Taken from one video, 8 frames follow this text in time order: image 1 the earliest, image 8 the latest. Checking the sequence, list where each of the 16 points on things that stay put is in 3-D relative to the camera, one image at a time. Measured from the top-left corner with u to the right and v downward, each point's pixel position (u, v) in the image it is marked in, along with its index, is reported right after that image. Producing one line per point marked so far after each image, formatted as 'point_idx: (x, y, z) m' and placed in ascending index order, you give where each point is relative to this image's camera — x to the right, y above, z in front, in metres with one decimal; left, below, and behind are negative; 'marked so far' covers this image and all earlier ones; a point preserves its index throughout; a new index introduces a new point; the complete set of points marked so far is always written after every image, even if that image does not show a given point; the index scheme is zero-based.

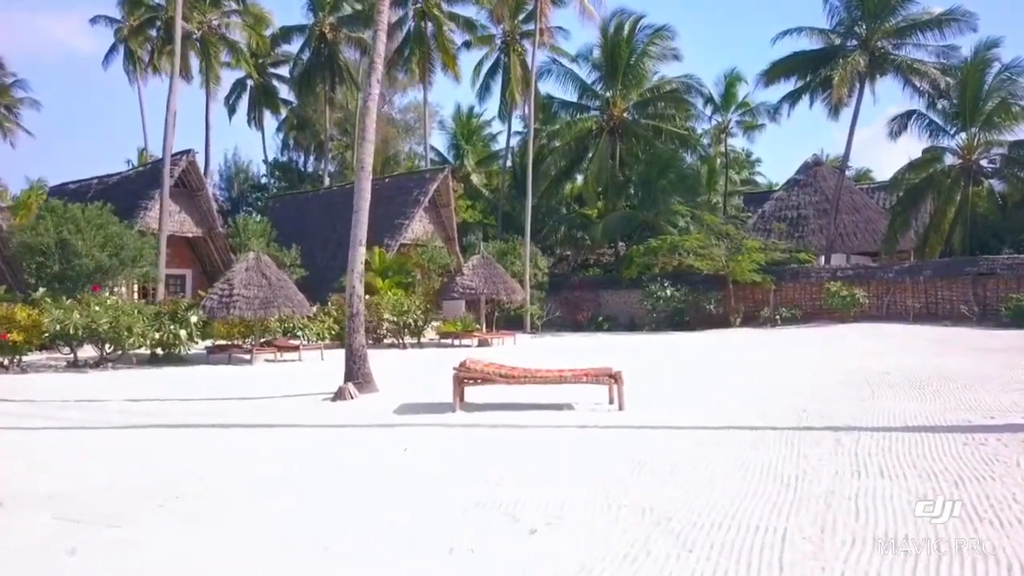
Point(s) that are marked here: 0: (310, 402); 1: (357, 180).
0: (-2.1, -1.2, +8.3) m
1: (-1.8, +1.3, +9.2) m
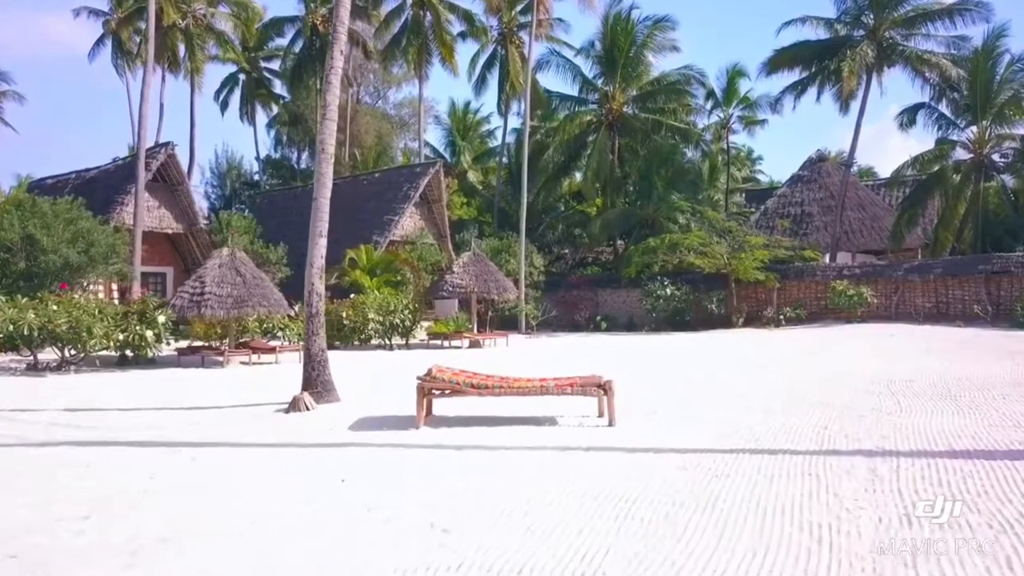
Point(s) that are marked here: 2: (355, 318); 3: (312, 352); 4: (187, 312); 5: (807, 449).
0: (-2.3, -1.1, +7.4) m
1: (-2.0, +1.3, +8.3) m
2: (-3.7, -0.7, +19.2) m
3: (-2.1, -0.7, +8.3) m
4: (-5.9, -0.5, +15.0) m
5: (+1.8, -1.0, +4.9) m
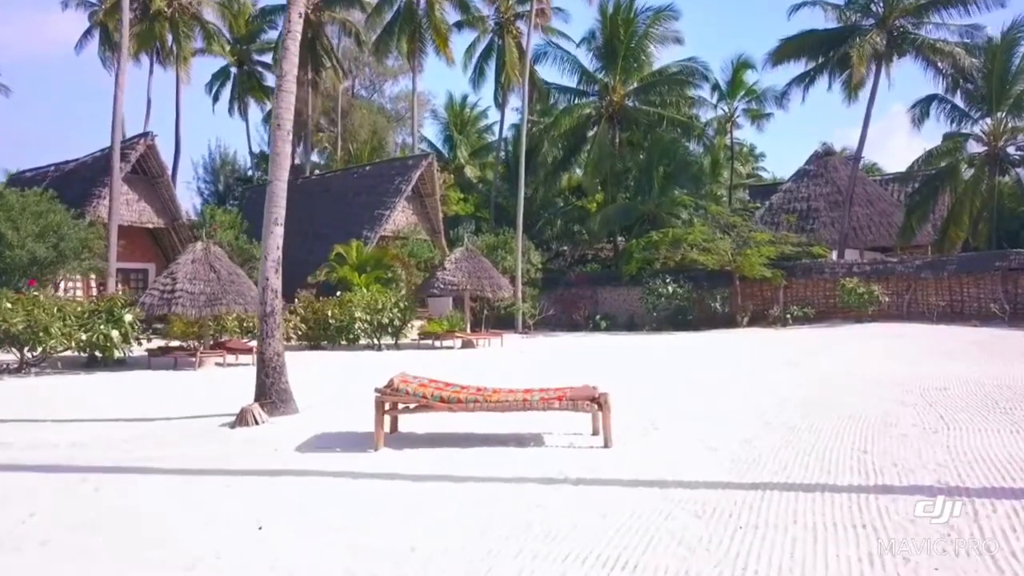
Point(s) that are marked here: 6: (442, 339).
0: (-2.4, -1.1, +6.4) m
1: (-2.1, +1.3, +7.3) m
2: (-3.8, -0.7, +18.2) m
3: (-2.3, -0.6, +7.4) m
4: (-6.1, -0.4, +14.1) m
5: (+1.6, -0.9, +3.9) m
6: (-1.6, -1.2, +18.9) m
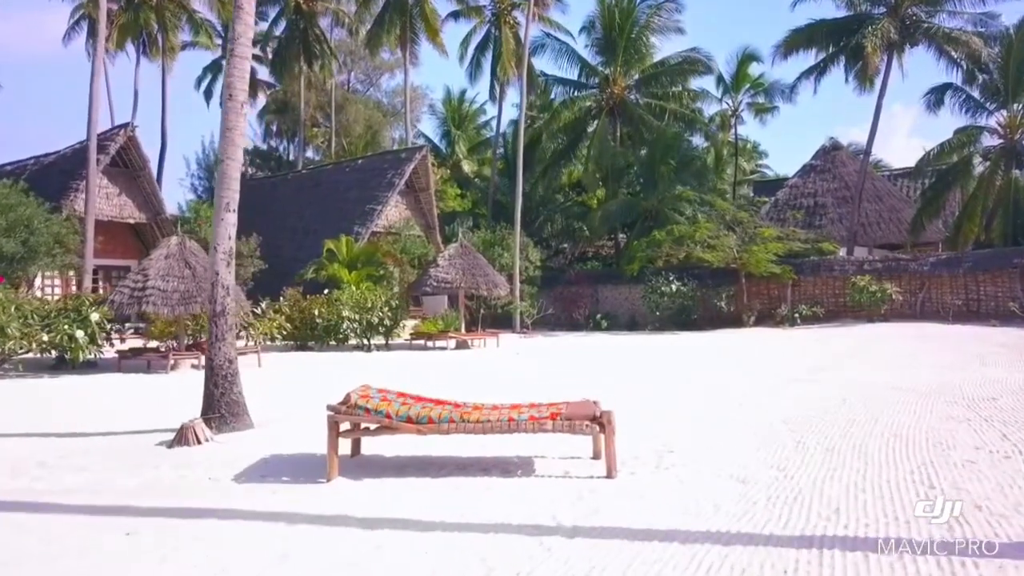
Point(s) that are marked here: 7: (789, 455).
0: (-2.5, -1.1, +5.5) m
1: (-2.2, +1.4, +6.4) m
2: (-3.9, -0.6, +17.3) m
3: (-2.3, -0.6, +6.4) m
4: (-6.2, -0.4, +13.1) m
5: (+1.5, -0.9, +3.0) m
6: (-1.7, -1.1, +18.0) m
7: (+1.6, -1.0, +4.8) m
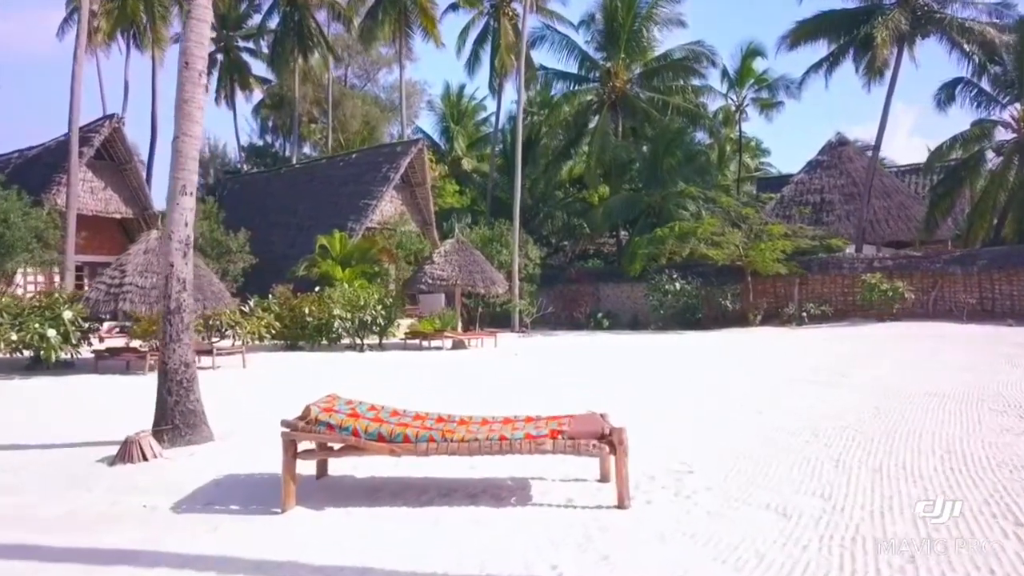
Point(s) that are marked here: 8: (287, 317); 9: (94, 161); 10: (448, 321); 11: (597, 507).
0: (-2.5, -1.0, +4.8) m
1: (-2.2, +1.4, +5.7) m
2: (-3.9, -0.6, +16.6) m
3: (-2.4, -0.6, +5.7) m
4: (-6.2, -0.3, +12.4) m
5: (+1.5, -0.9, +2.3) m
6: (-1.7, -1.1, +17.3) m
7: (+1.6, -0.9, +4.1) m
8: (-4.6, -0.6, +16.6) m
9: (-10.0, +3.0, +19.6) m
10: (-1.5, -0.7, +18.9) m
11: (+0.4, -1.0, +3.6) m
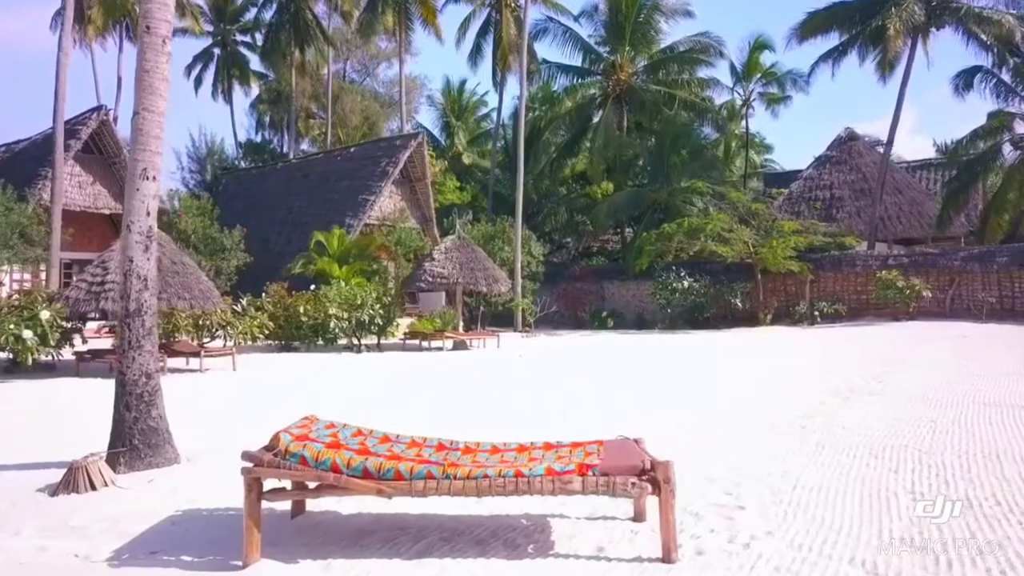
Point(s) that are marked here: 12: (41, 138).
0: (-2.5, -1.0, +4.1) m
1: (-2.2, +1.4, +5.0) m
2: (-3.8, -0.5, +15.9) m
3: (-2.3, -0.6, +5.1) m
4: (-6.1, -0.3, +11.8) m
5: (+1.6, -0.9, +1.6) m
6: (-1.7, -1.0, +16.6) m
7: (+1.6, -0.9, +3.4) m
8: (-4.5, -0.6, +15.9) m
9: (-9.9, +3.1, +18.9) m
10: (-1.4, -0.7, +18.2) m
11: (+0.4, -0.9, +2.9) m
12: (-11.2, +3.6, +19.6) m
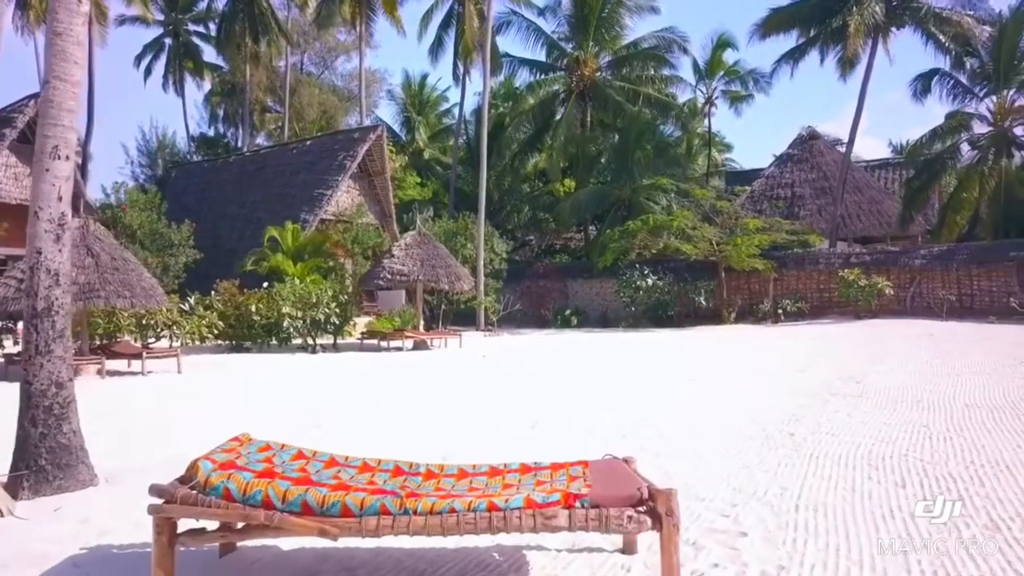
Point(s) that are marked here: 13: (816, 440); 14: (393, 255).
0: (-2.6, -1.0, +3.5) m
1: (-2.3, +1.4, +4.4) m
2: (-4.6, -0.5, +15.2) m
3: (-2.5, -0.5, +4.4) m
4: (-6.6, -0.2, +11.0) m
5: (+1.5, -0.9, +1.2) m
6: (-2.4, -1.0, +16.0) m
7: (+1.5, -0.9, +2.9) m
8: (-5.2, -0.5, +15.2) m
9: (-10.8, +3.1, +17.9) m
10: (-2.2, -0.7, +17.6) m
11: (+0.4, -0.9, +2.5) m
12: (-12.1, +3.7, +18.5) m
13: (+1.9, -0.9, +5.1) m
14: (-2.5, +0.7, +17.1) m
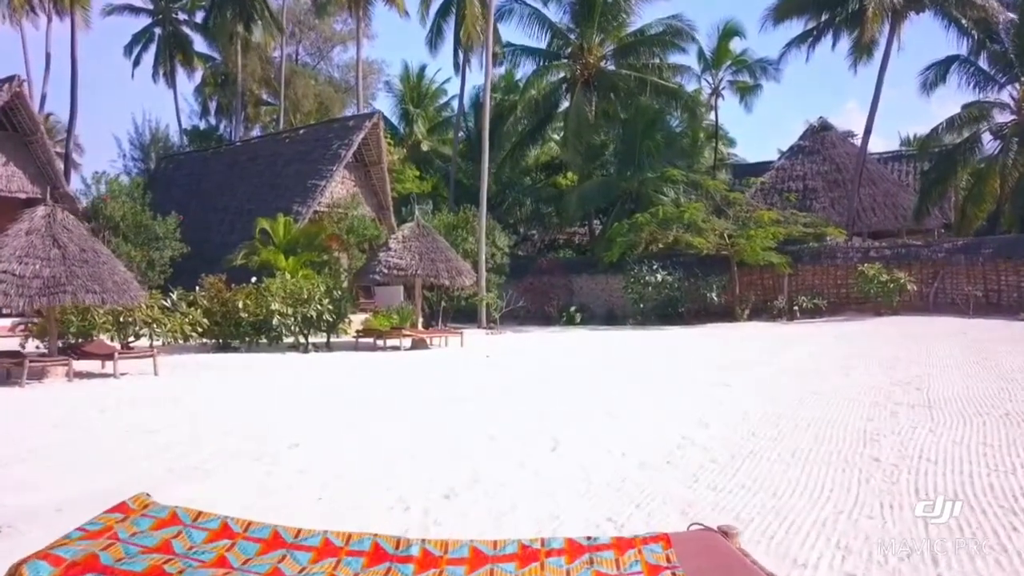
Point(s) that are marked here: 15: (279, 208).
0: (-2.5, -1.0, +2.5) m
1: (-2.2, +1.5, +3.4) m
2: (-4.5, -0.4, +14.2) m
3: (-2.4, -0.5, +3.4) m
4: (-6.5, -0.2, +10.0) m
5: (+1.6, -0.8, +0.2) m
6: (-2.3, -0.9, +15.0) m
7: (+1.6, -0.9, +1.9) m
8: (-5.1, -0.4, +14.2) m
9: (-10.7, +3.2, +16.9) m
10: (-2.2, -0.6, +16.6) m
11: (+0.5, -0.9, +1.5) m
12: (-12.0, +3.8, +17.5) m
13: (+2.0, -0.9, +4.1) m
14: (-2.4, +0.8, +16.1) m
15: (-5.4, +1.8, +19.1) m
